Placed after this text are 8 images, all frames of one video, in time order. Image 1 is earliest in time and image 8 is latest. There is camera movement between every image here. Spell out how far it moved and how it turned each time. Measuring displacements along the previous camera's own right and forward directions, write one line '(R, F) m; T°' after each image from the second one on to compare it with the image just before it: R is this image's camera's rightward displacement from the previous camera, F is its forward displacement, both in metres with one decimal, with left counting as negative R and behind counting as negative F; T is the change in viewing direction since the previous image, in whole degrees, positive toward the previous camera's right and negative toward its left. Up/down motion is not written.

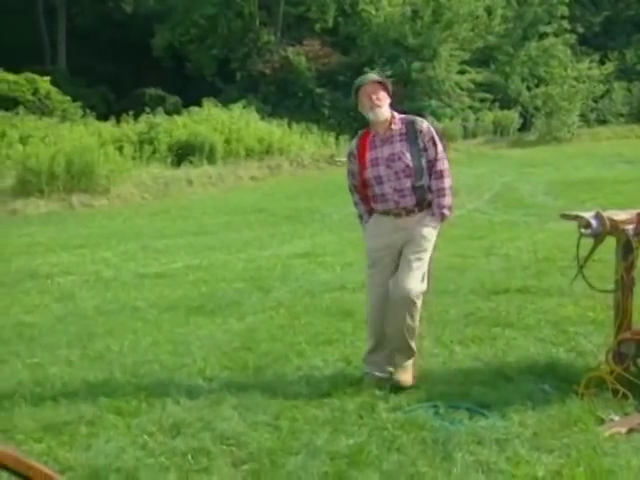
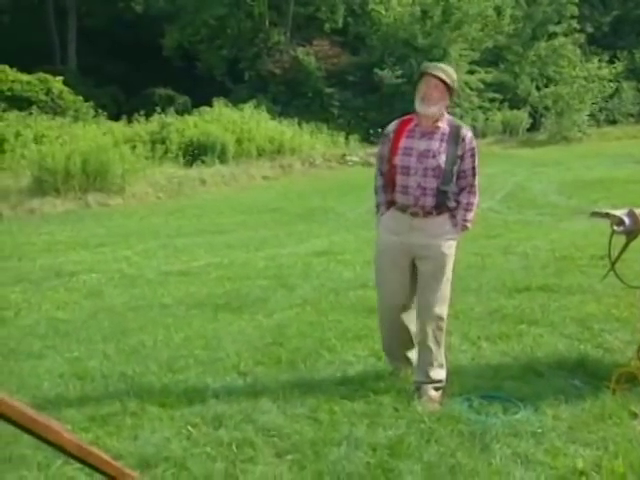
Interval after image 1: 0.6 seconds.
(-0.5, 0.0) m; 0°
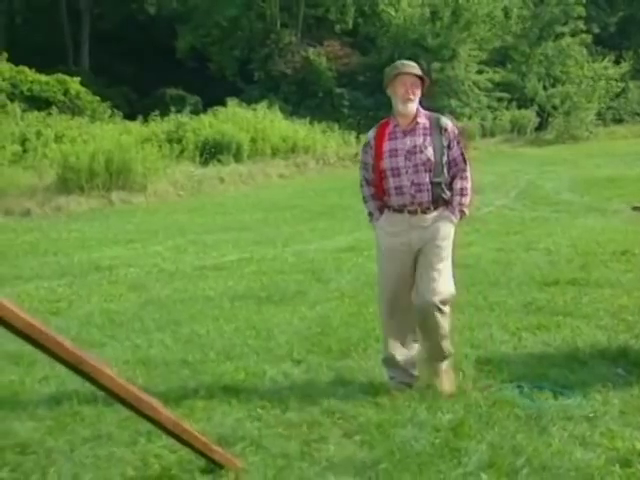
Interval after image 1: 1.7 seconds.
(-0.9, -0.2) m; +1°
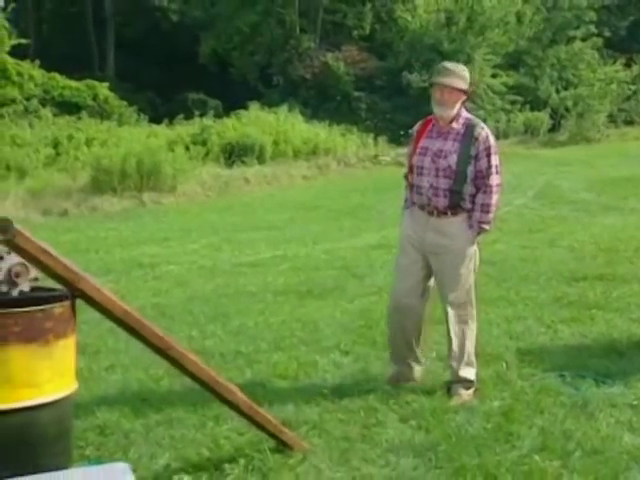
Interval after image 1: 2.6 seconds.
(-0.7, -0.3) m; 0°
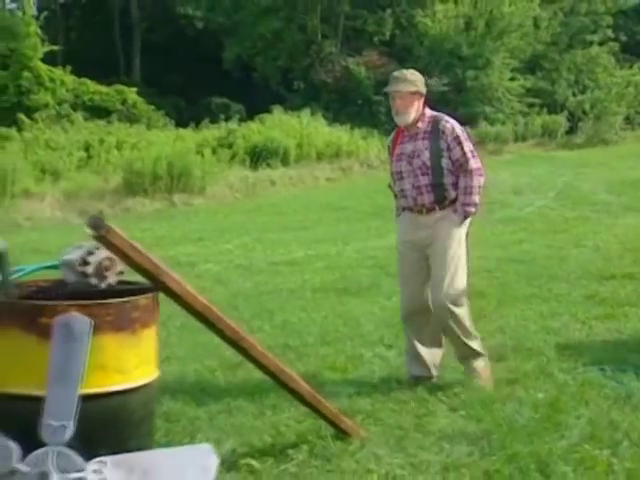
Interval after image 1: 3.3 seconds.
(-0.6, -0.2) m; -1°
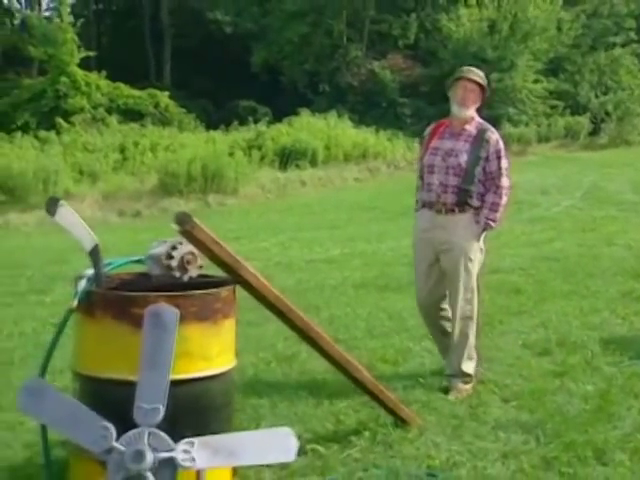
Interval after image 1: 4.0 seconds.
(-0.5, -0.2) m; -1°
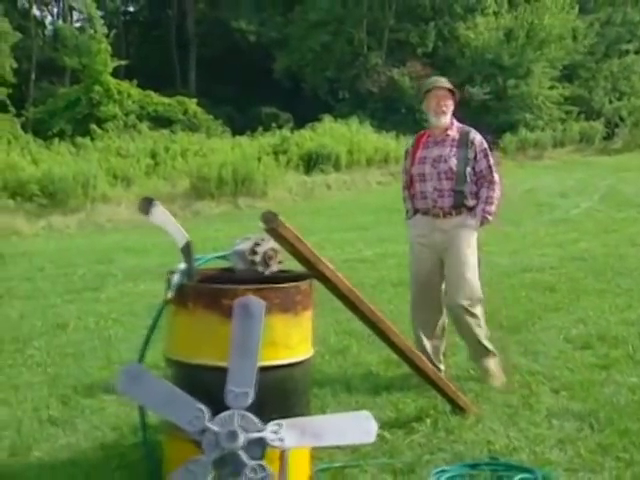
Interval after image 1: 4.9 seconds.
(-0.7, -0.3) m; 0°
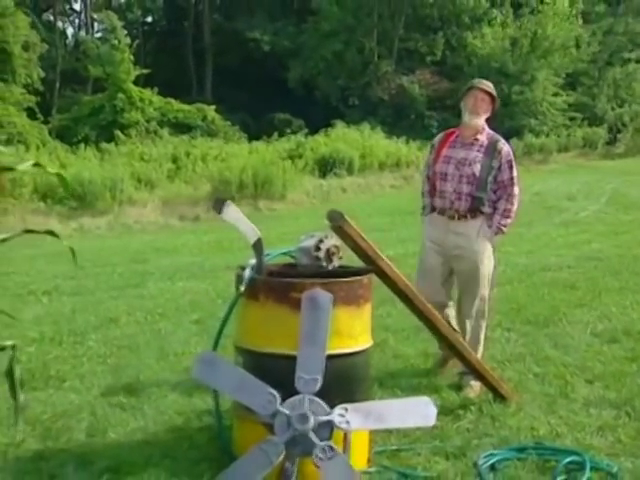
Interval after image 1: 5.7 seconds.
(-0.6, -0.3) m; 0°
